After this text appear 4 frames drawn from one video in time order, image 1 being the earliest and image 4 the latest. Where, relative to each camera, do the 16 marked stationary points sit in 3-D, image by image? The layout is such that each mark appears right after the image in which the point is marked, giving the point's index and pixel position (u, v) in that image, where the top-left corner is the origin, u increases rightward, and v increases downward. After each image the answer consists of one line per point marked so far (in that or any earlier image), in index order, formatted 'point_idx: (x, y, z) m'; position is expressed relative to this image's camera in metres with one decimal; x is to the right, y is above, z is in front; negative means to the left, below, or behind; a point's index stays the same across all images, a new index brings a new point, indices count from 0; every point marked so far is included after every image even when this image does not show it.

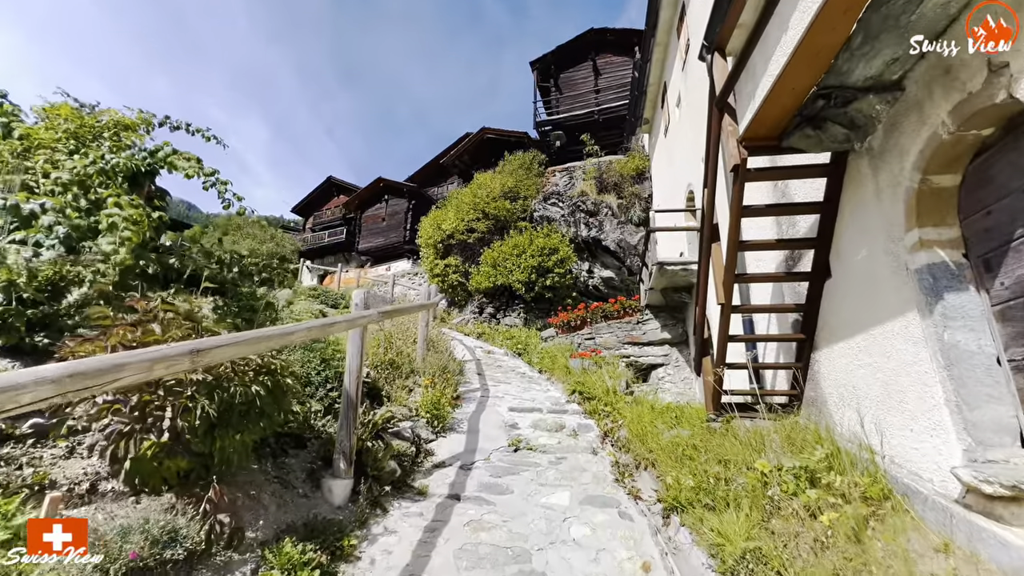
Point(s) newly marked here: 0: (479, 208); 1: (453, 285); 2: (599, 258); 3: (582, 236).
0: (-0.9, +2.2, +12.6) m
1: (-1.6, +0.1, +12.5) m
2: (+2.1, +0.7, +10.8) m
3: (+1.7, +1.3, +10.9) m
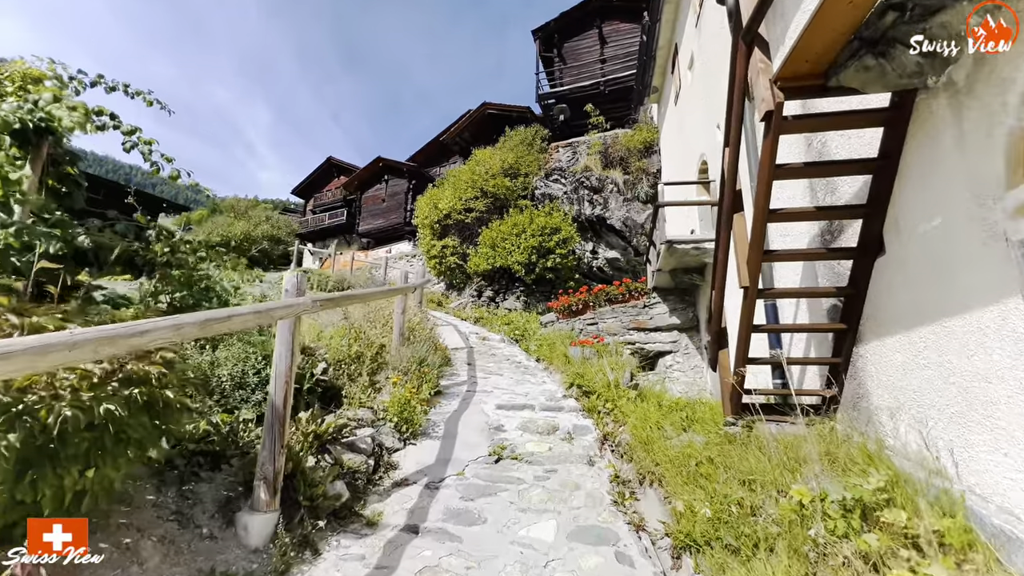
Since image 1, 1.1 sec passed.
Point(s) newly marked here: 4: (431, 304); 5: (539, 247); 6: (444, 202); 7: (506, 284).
0: (-0.9, +2.7, +11.9) m
1: (-1.6, +0.5, +11.9) m
2: (+2.0, +1.1, +10.1) m
3: (+1.7, +1.7, +10.3) m
4: (-2.0, -0.4, +11.5) m
5: (+0.6, +0.9, +10.1) m
6: (-1.8, +2.3, +12.2) m
7: (-0.1, +0.1, +10.9) m
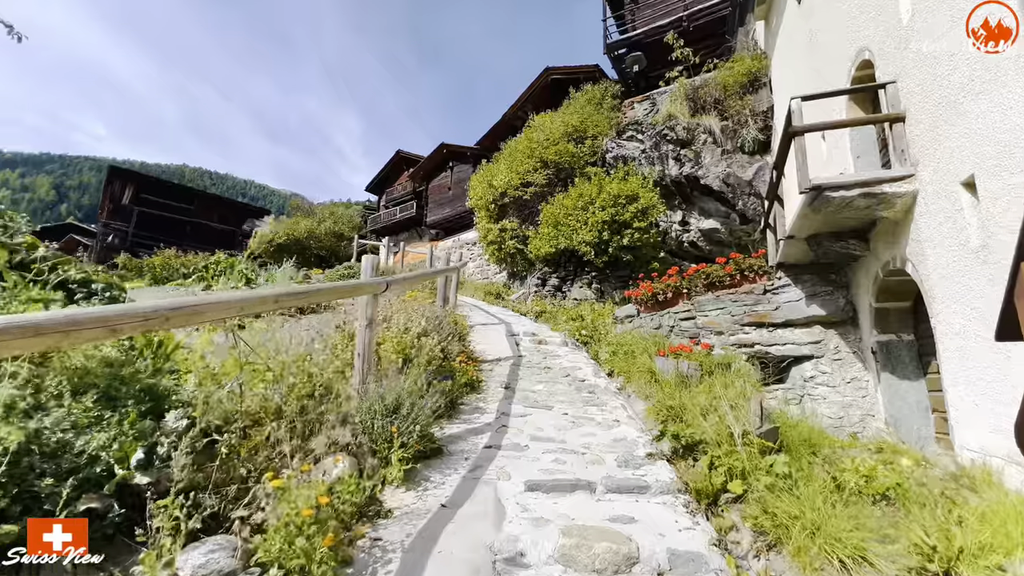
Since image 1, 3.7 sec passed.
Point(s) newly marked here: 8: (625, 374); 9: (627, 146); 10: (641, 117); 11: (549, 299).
0: (+0.6, +3.0, +10.1) m
1: (0.0, +0.8, +10.3) m
2: (+3.2, +1.5, +7.9) m
3: (+2.8, +2.0, +8.1) m
4: (-0.5, -0.2, +10.0) m
5: (+1.8, +1.2, +8.1) m
6: (-0.3, +2.6, +10.6) m
7: (+1.2, +0.4, +9.0) m
8: (+1.1, -0.8, +4.3) m
9: (+2.3, +2.9, +9.0) m
10: (+2.7, +3.6, +9.4) m
11: (+0.7, -0.2, +8.9) m
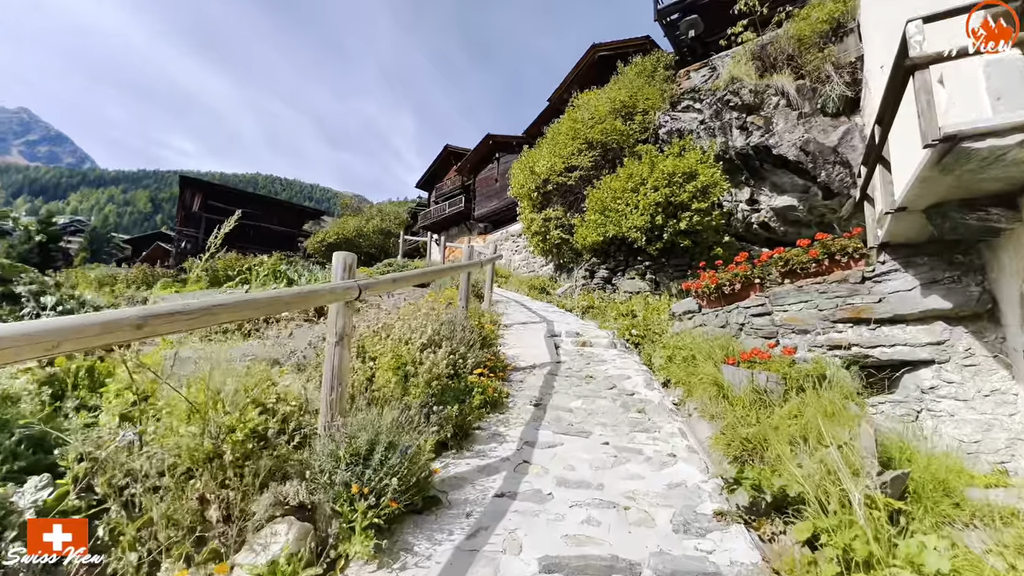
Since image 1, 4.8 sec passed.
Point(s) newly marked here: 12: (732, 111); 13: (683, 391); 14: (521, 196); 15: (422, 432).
0: (+1.4, +3.1, +9.3) m
1: (+0.9, +0.9, +9.6) m
2: (+3.8, +1.7, +6.8) m
3: (+3.5, +2.2, +7.0) m
4: (+0.5, -0.1, +9.4) m
5: (+2.5, +1.4, +7.2) m
6: (+0.6, +2.7, +9.9) m
7: (+2.0, +0.5, +8.2) m
8: (+1.3, -0.7, +3.5) m
9: (+3.1, +3.0, +8.0) m
10: (+3.4, +3.8, +8.4) m
11: (+1.6, -0.1, +8.2) m
12: (+3.5, +2.8, +7.2) m
13: (+1.3, -0.8, +3.5) m
14: (+0.2, +2.2, +10.6) m
15: (-0.4, -0.7, +2.1) m
